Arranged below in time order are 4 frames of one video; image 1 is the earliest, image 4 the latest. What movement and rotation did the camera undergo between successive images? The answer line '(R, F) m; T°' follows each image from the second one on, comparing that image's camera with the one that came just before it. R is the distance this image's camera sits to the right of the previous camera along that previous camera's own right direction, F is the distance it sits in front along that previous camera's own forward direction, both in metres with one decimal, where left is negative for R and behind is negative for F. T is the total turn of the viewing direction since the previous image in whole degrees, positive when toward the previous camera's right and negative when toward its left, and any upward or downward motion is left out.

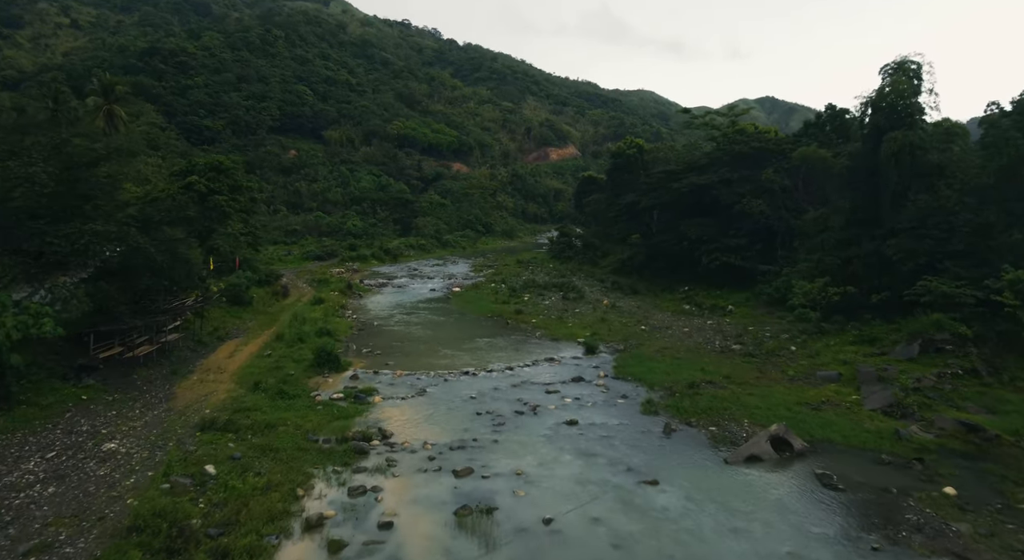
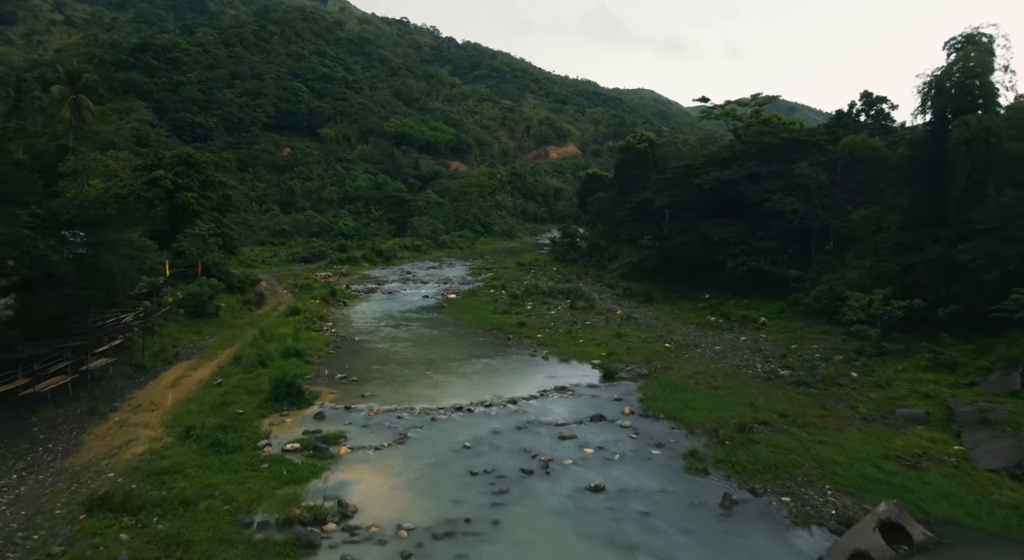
(-0.1, +3.3) m; 0°
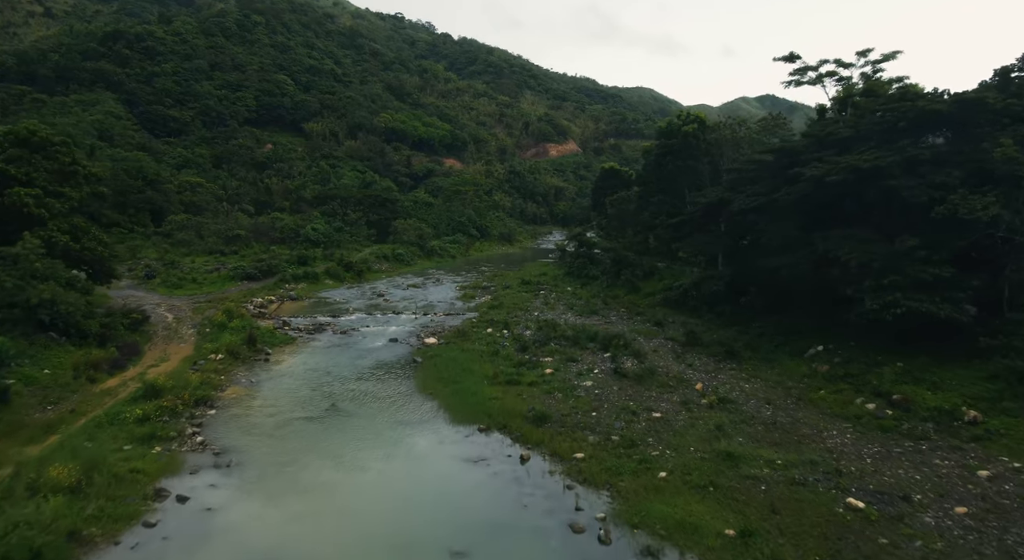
(-0.4, +10.4) m; 0°
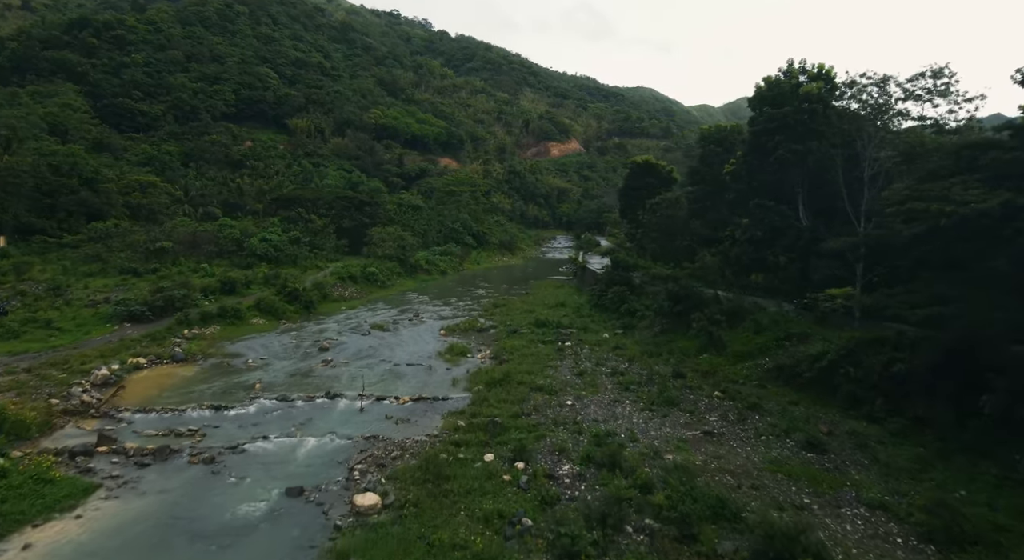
(-0.5, +12.0) m; 0°
